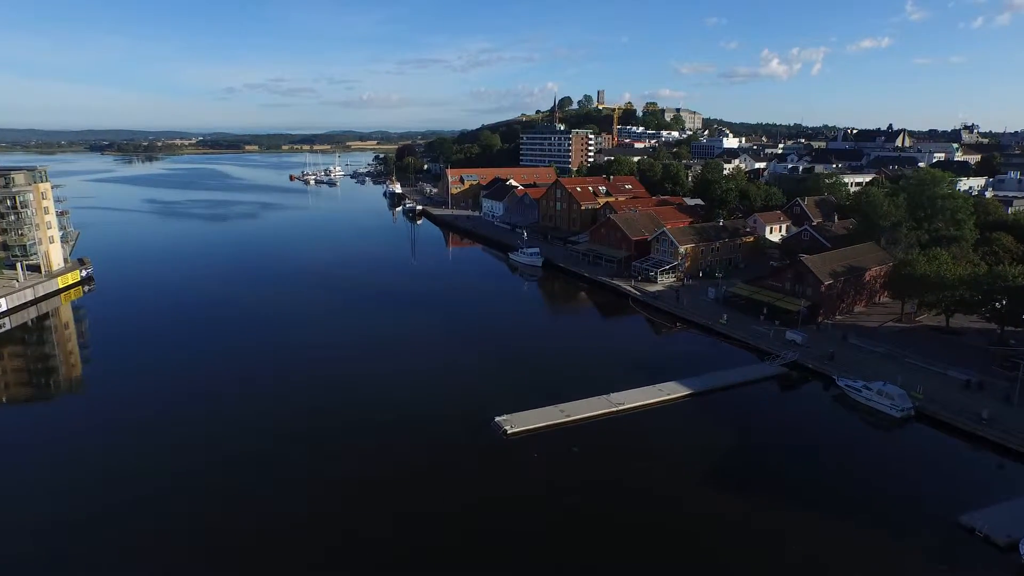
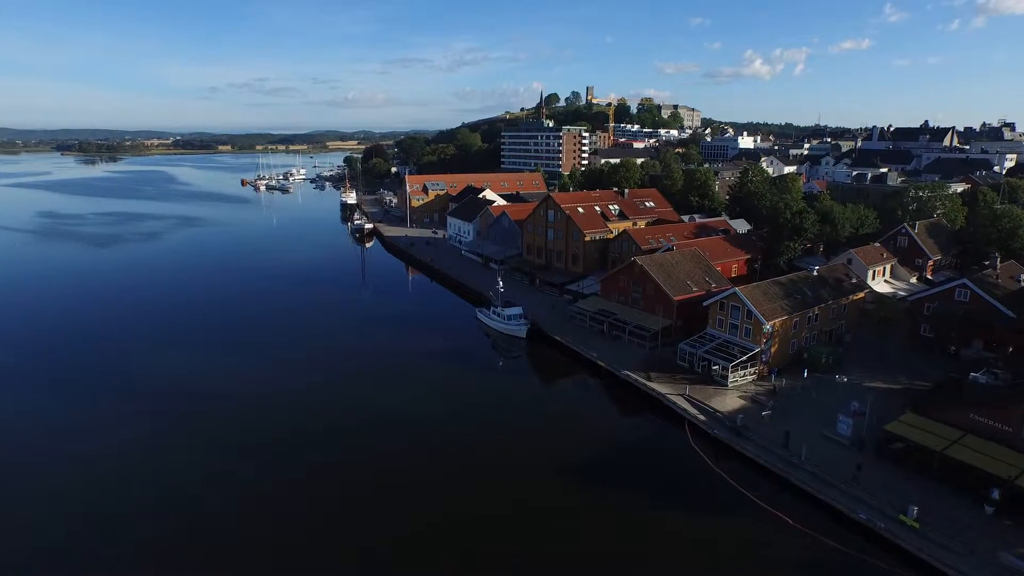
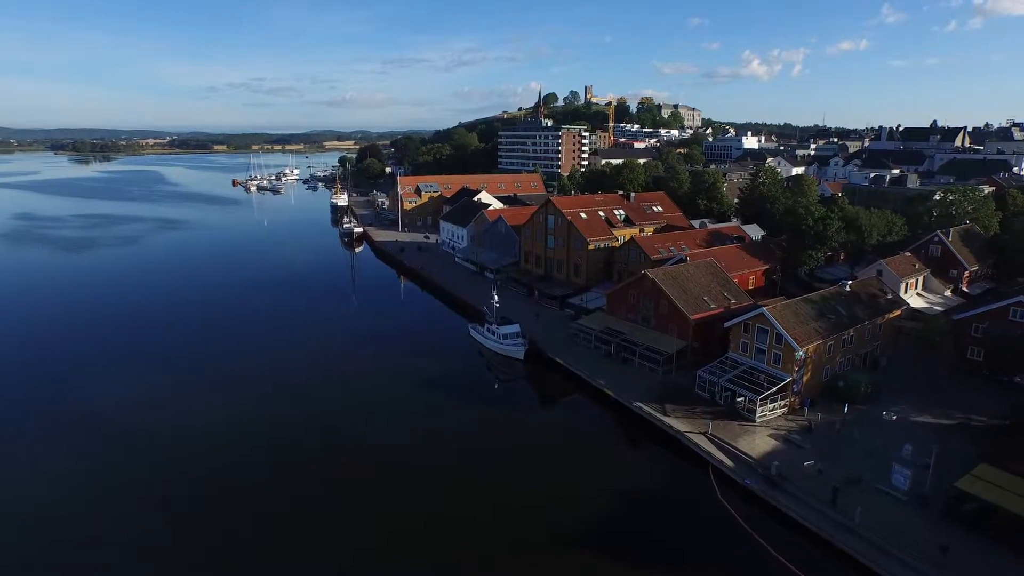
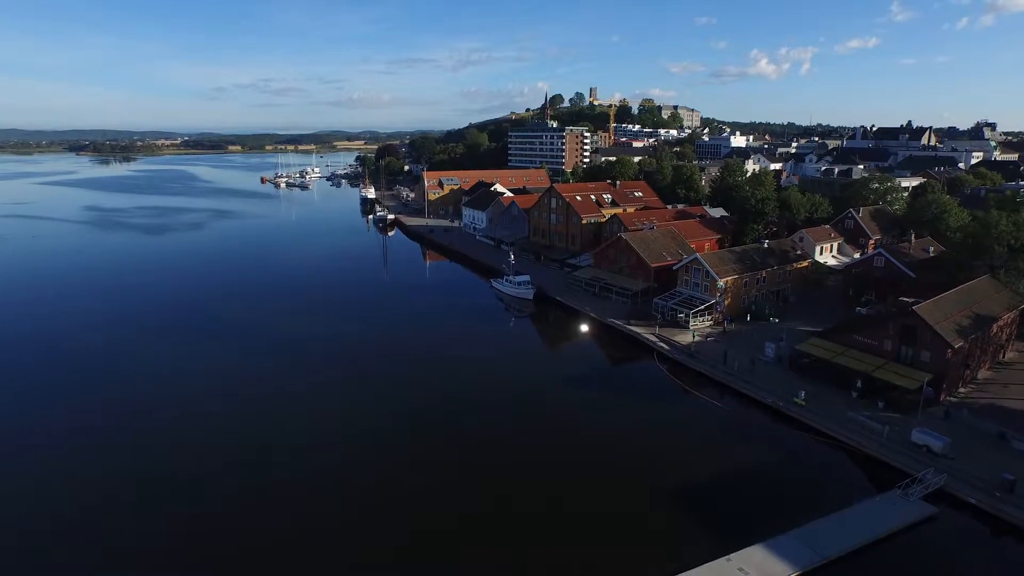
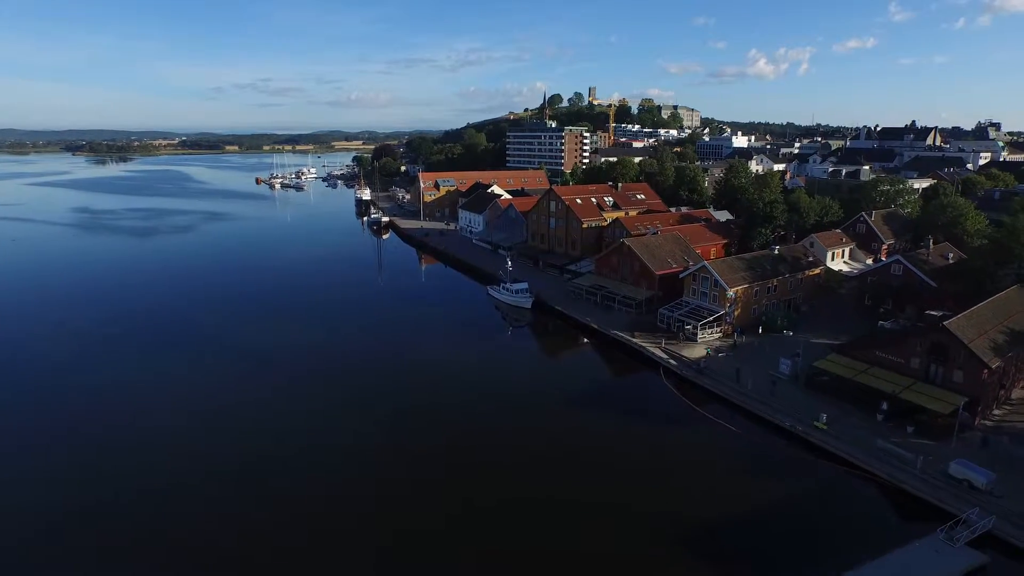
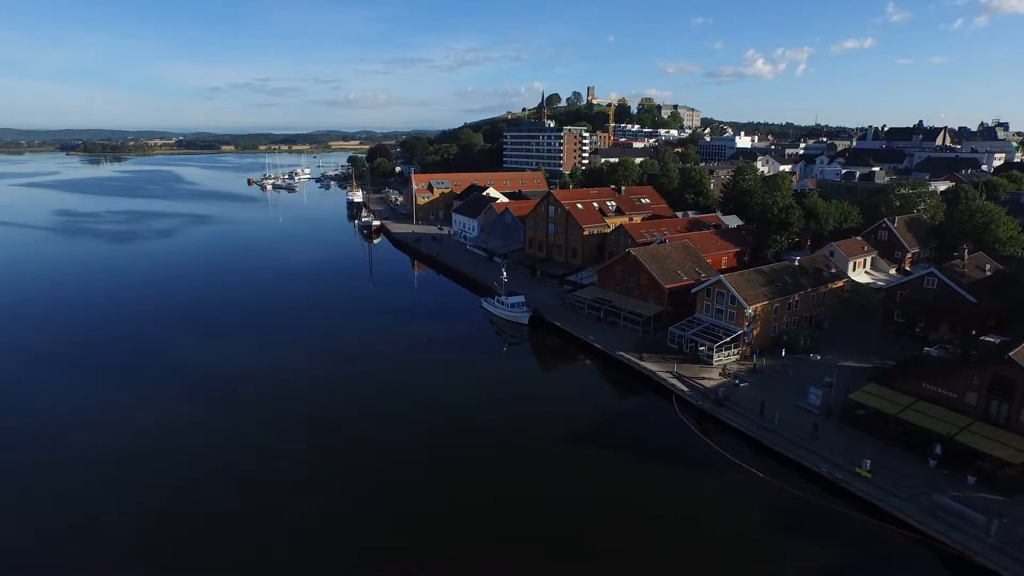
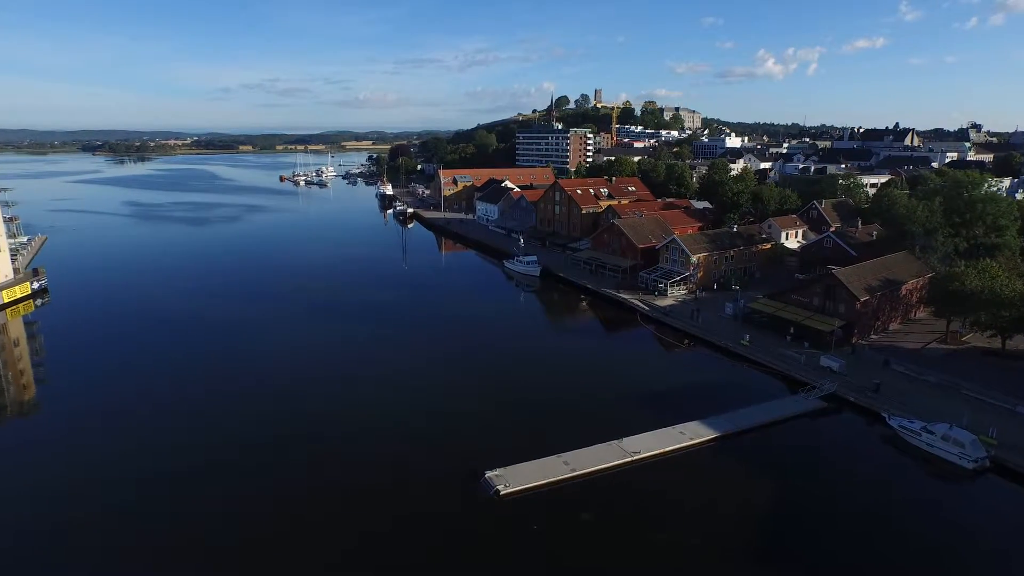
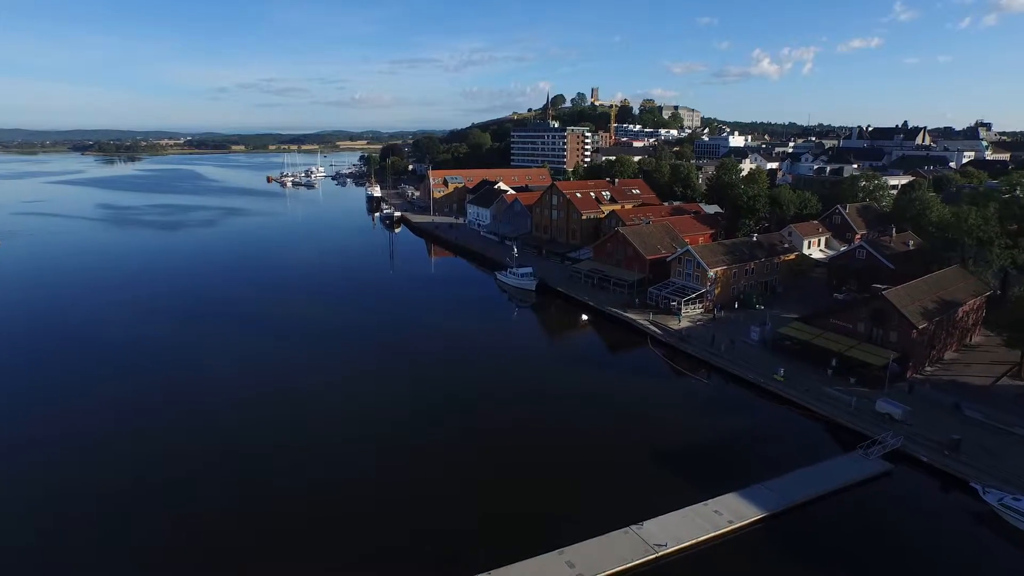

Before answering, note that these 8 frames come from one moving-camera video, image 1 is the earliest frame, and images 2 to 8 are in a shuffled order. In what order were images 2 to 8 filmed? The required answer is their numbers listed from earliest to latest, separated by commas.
7, 8, 4, 5, 6, 2, 3
